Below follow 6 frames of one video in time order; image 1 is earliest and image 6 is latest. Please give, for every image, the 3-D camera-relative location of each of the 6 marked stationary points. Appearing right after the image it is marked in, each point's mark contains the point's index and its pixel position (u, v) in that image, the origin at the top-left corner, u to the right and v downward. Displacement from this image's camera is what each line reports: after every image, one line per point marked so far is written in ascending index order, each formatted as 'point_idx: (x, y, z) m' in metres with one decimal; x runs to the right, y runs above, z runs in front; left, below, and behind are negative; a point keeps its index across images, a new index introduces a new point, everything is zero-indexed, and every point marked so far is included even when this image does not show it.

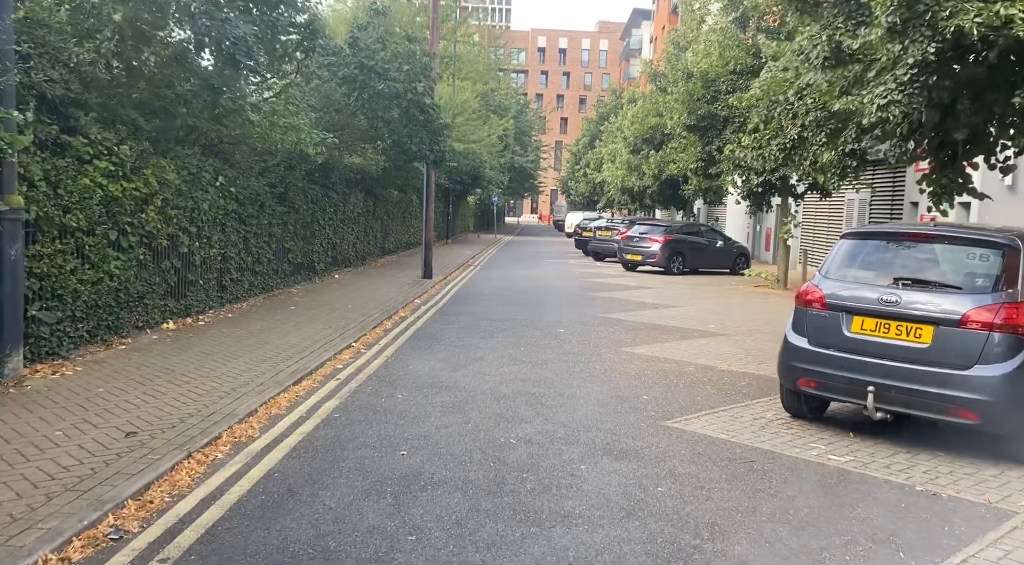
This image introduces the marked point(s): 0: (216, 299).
0: (-4.1, -0.2, +12.8) m
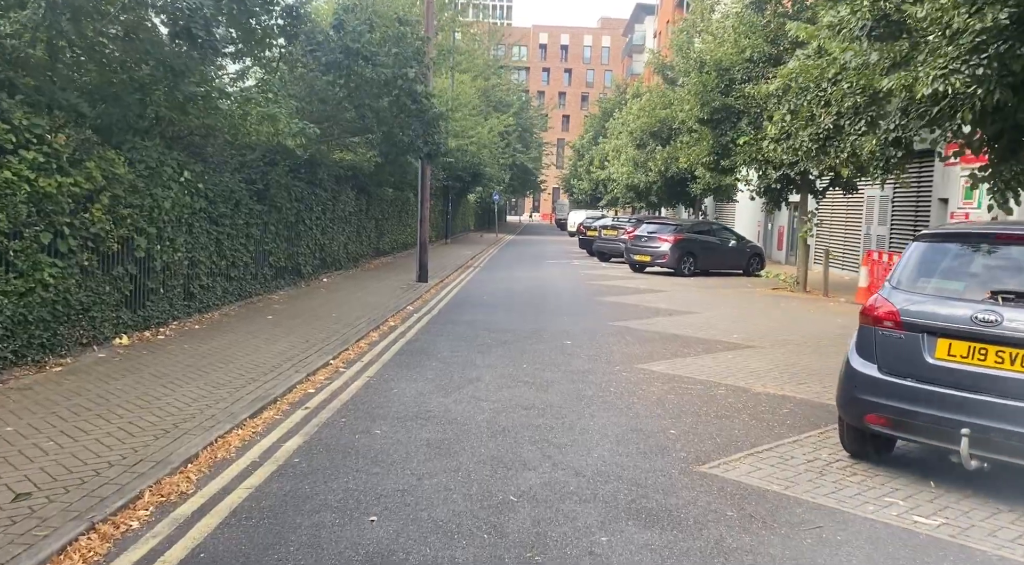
0: (-4.1, -0.3, +11.4) m
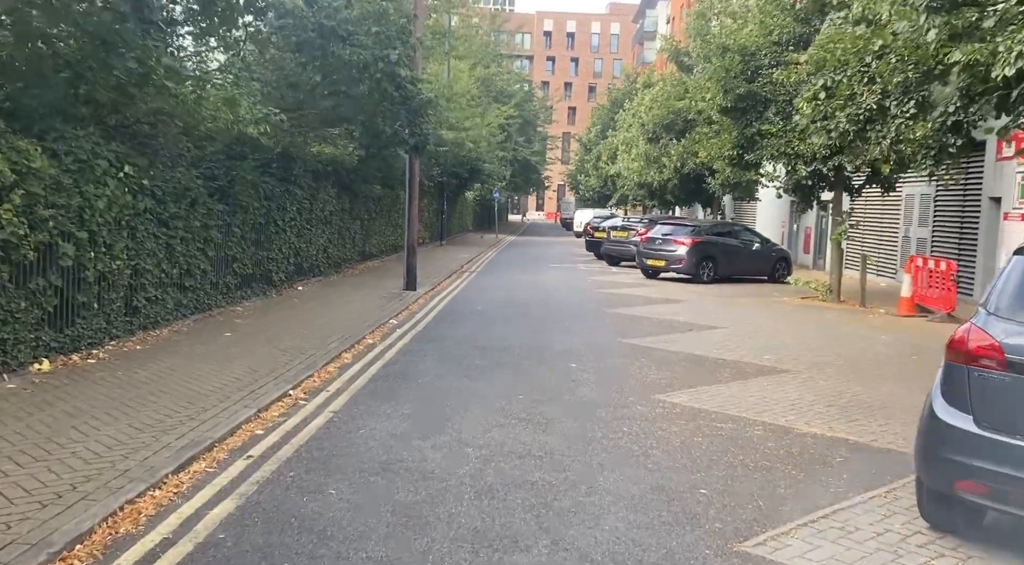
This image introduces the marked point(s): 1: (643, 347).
0: (-4.2, -0.5, +9.9) m
1: (+1.6, -0.8, +11.1) m
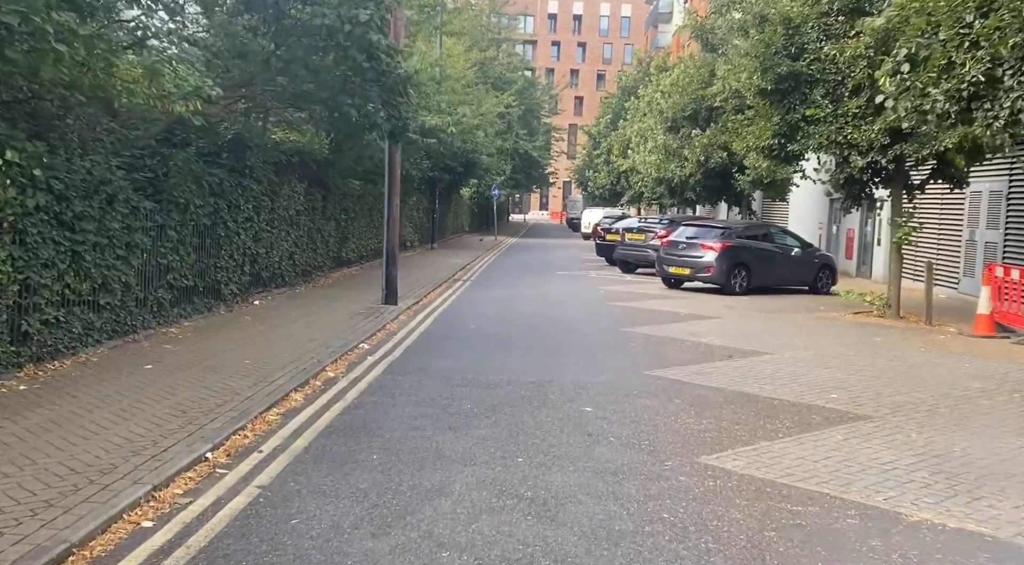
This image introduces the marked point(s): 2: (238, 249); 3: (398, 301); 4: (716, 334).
0: (-4.2, -0.6, +7.9) m
1: (+1.5, -1.0, +9.1) m
2: (-3.9, +0.4, +13.2) m
3: (-1.9, -0.3, +15.3) m
4: (+2.8, -0.7, +12.8) m
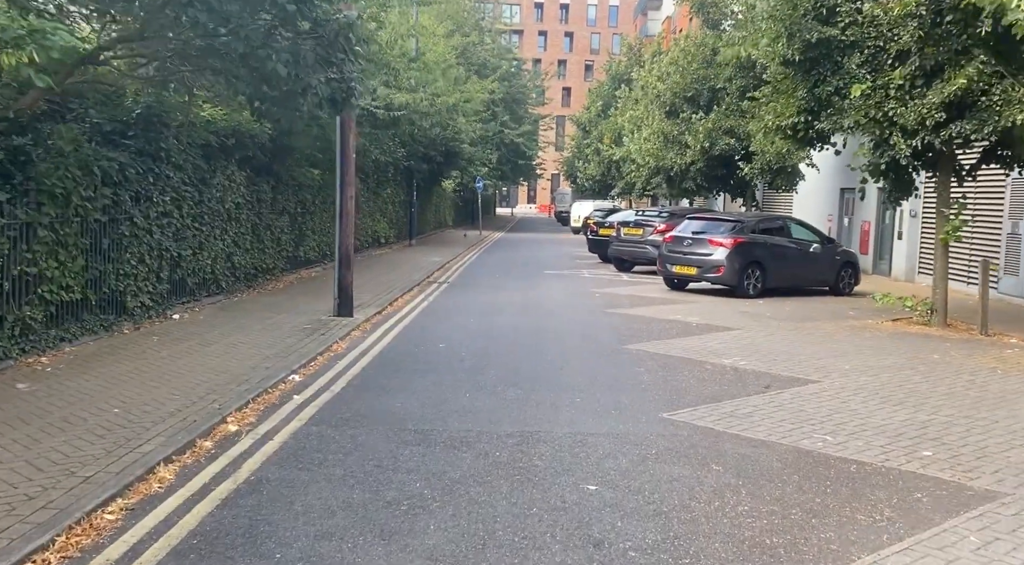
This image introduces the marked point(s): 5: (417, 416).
0: (-4.4, -0.8, +5.4) m
1: (+1.3, -1.1, +6.7) m
2: (-4.1, +0.3, +10.7) m
3: (-2.2, -0.4, +12.8) m
4: (+2.5, -0.8, +10.3) m
5: (-0.7, -1.0, +7.1) m
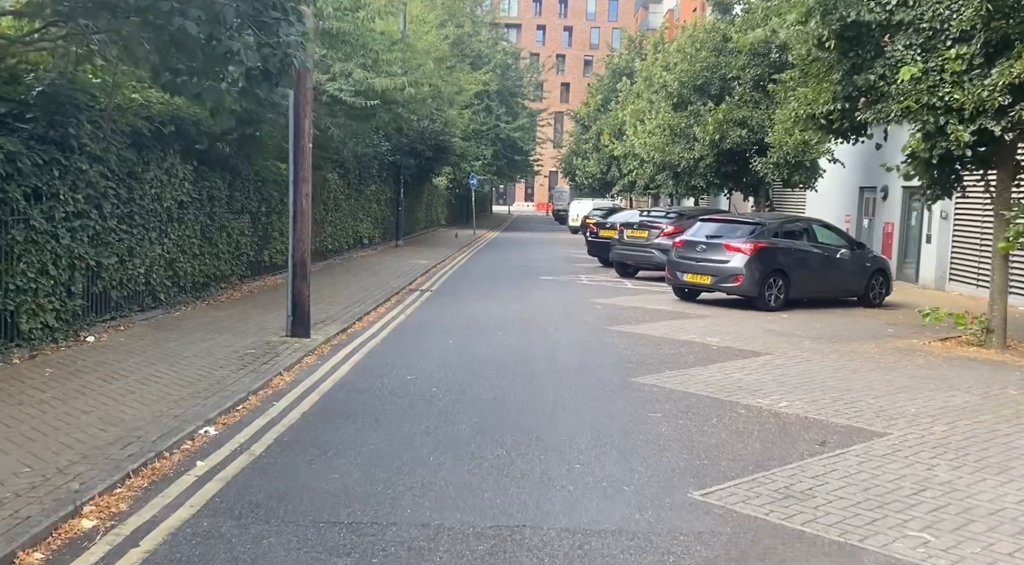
0: (-4.5, -1.0, +3.4) m
1: (+1.2, -1.3, +4.8) m
2: (-4.3, +0.2, +8.8) m
3: (-2.3, -0.6, +10.9) m
4: (+2.4, -1.0, +8.4) m
5: (-0.9, -1.2, +5.2) m
